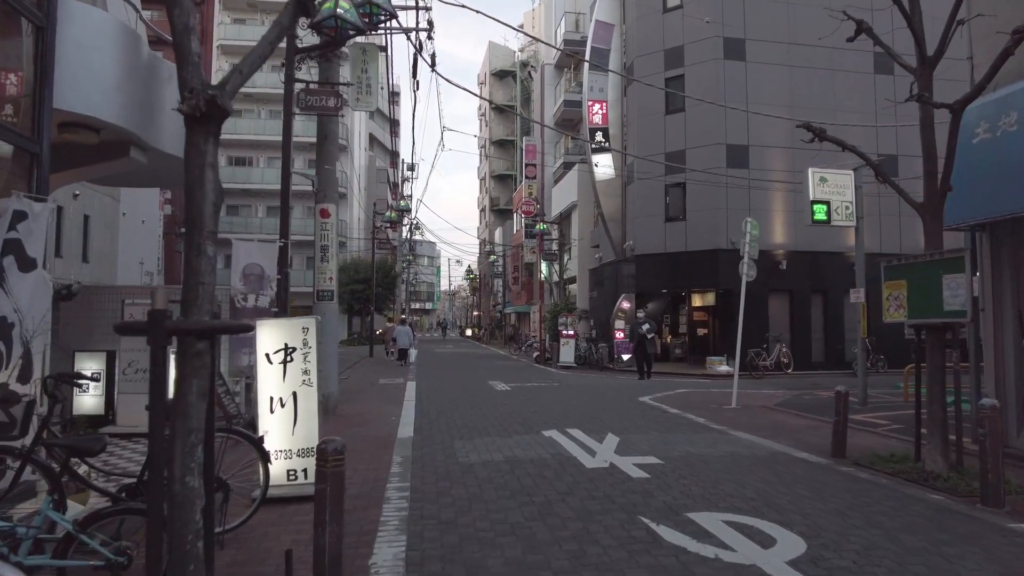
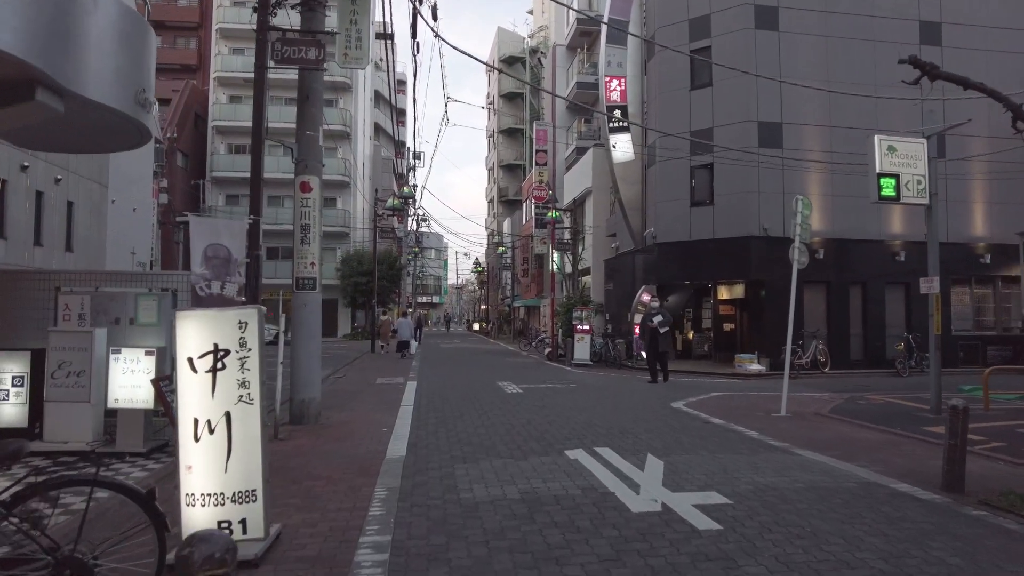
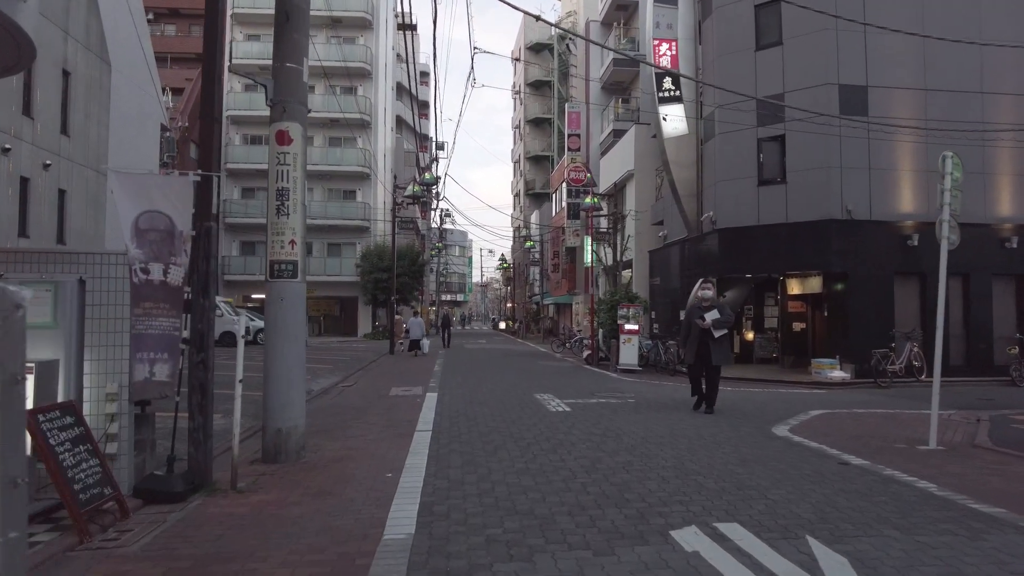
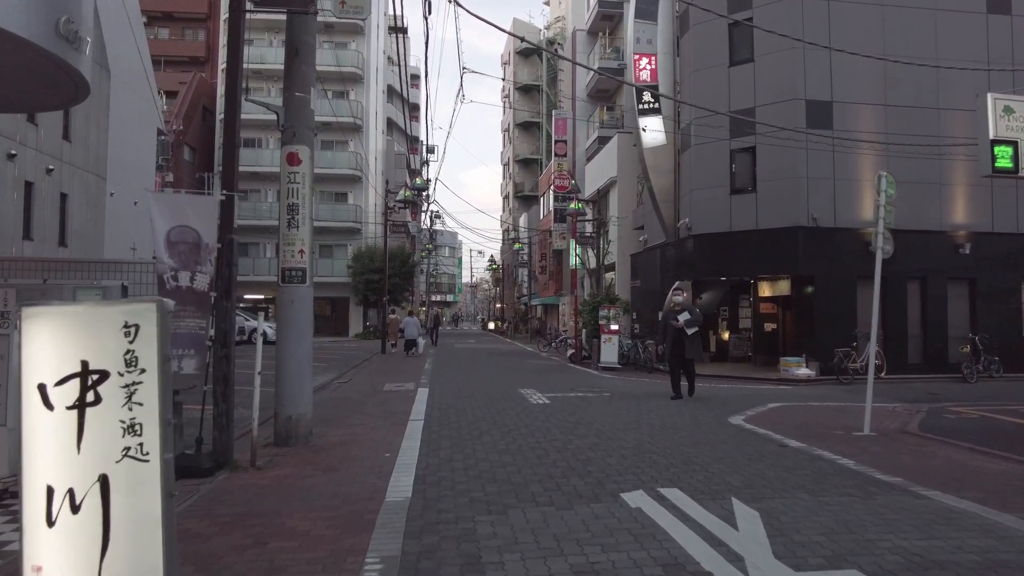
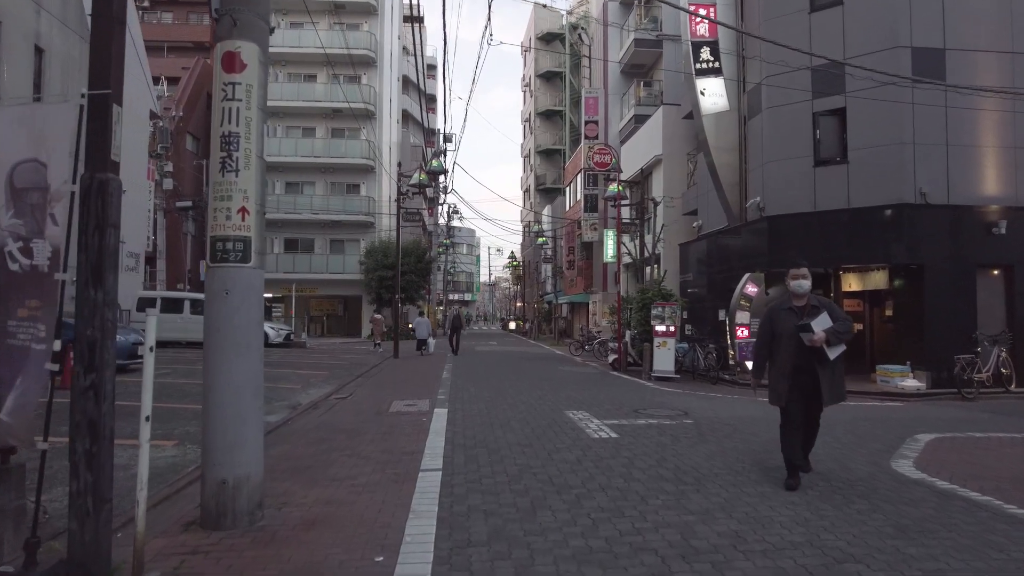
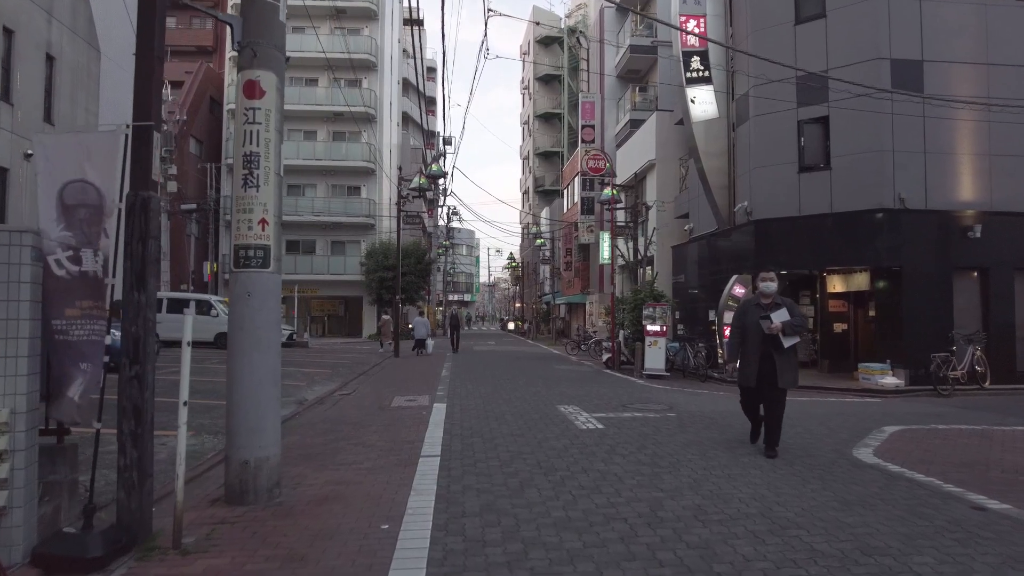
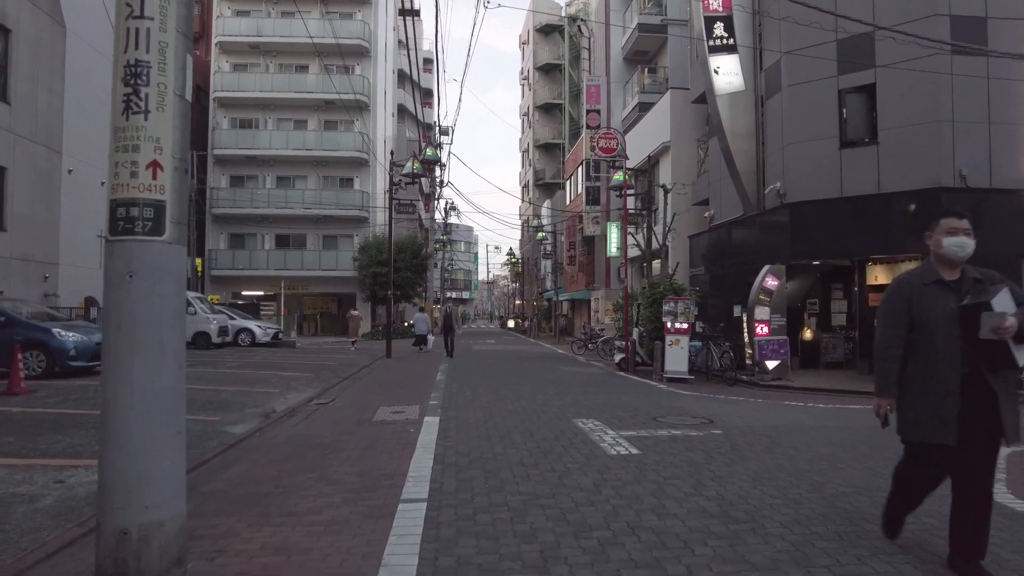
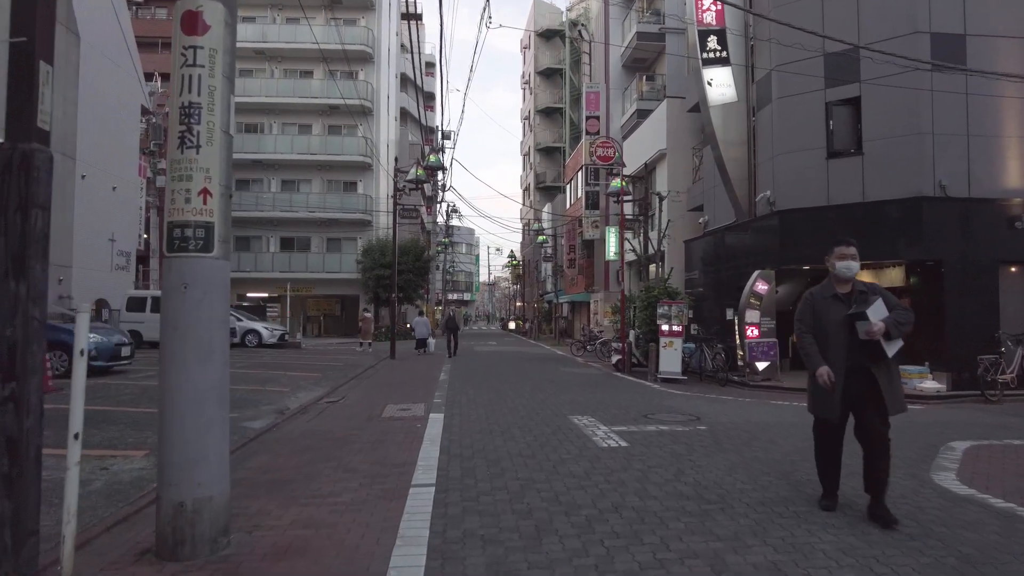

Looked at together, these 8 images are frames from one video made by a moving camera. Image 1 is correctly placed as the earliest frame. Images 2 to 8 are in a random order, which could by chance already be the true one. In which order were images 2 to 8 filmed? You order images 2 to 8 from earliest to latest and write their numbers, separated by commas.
2, 4, 3, 6, 5, 8, 7
